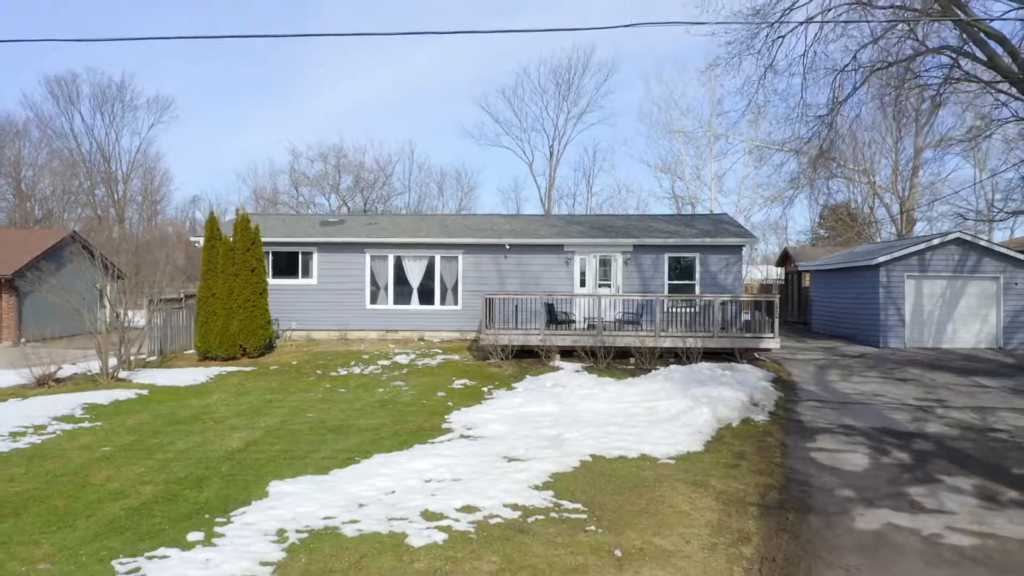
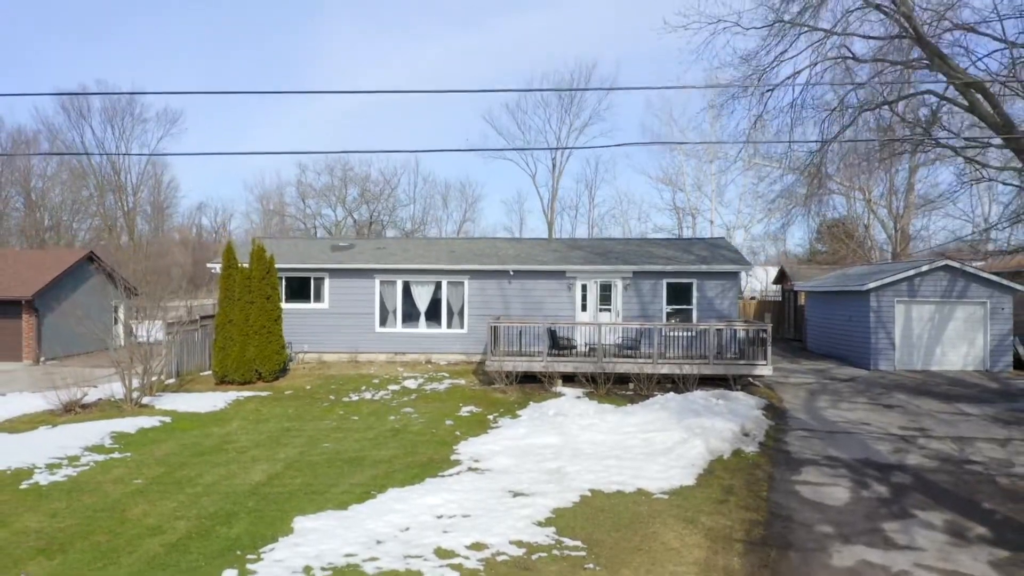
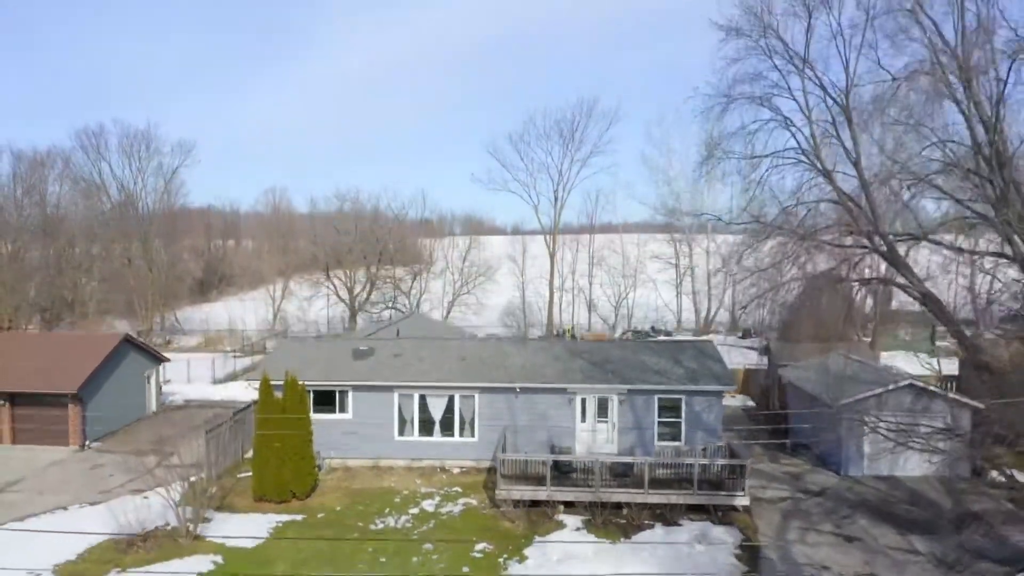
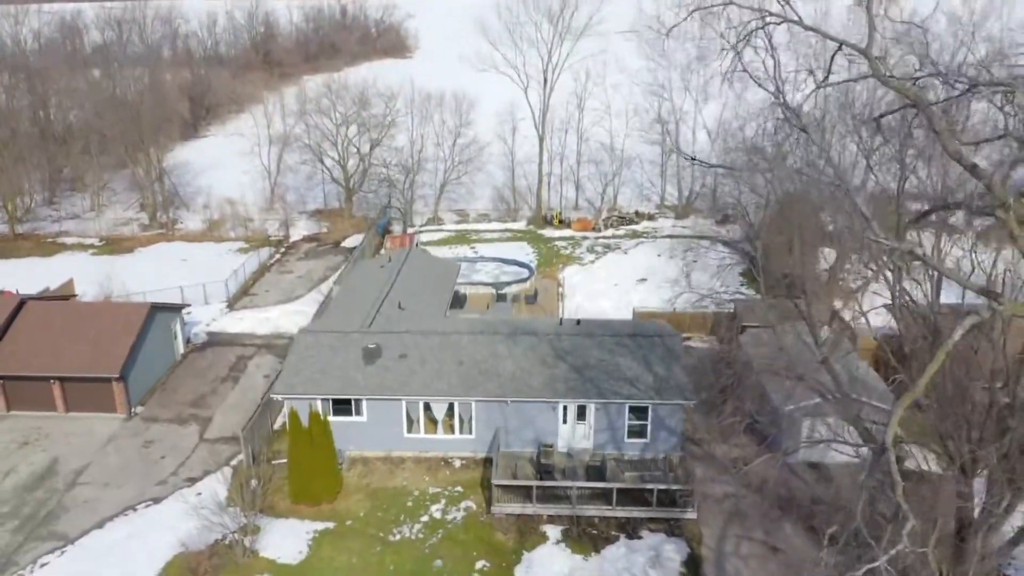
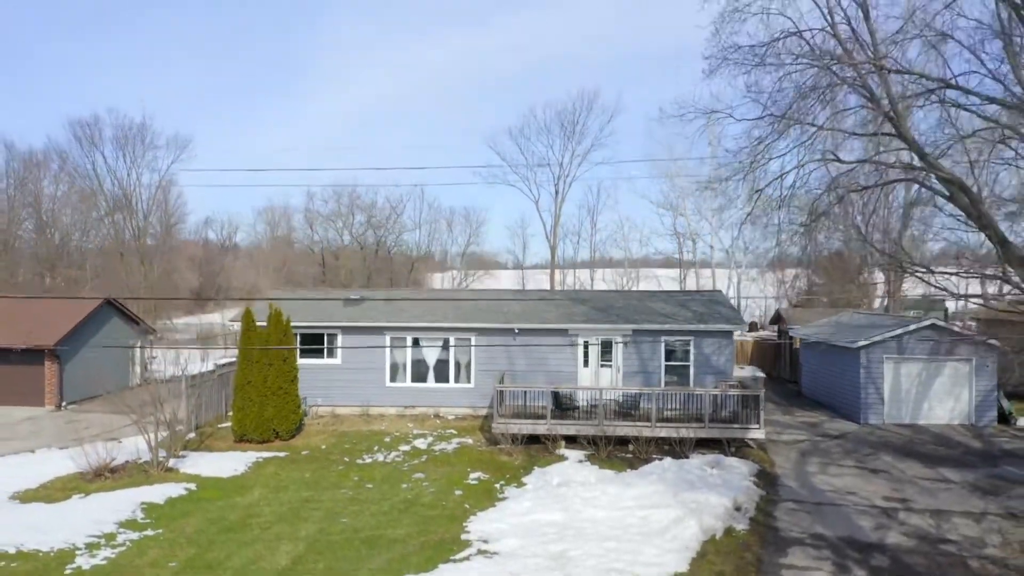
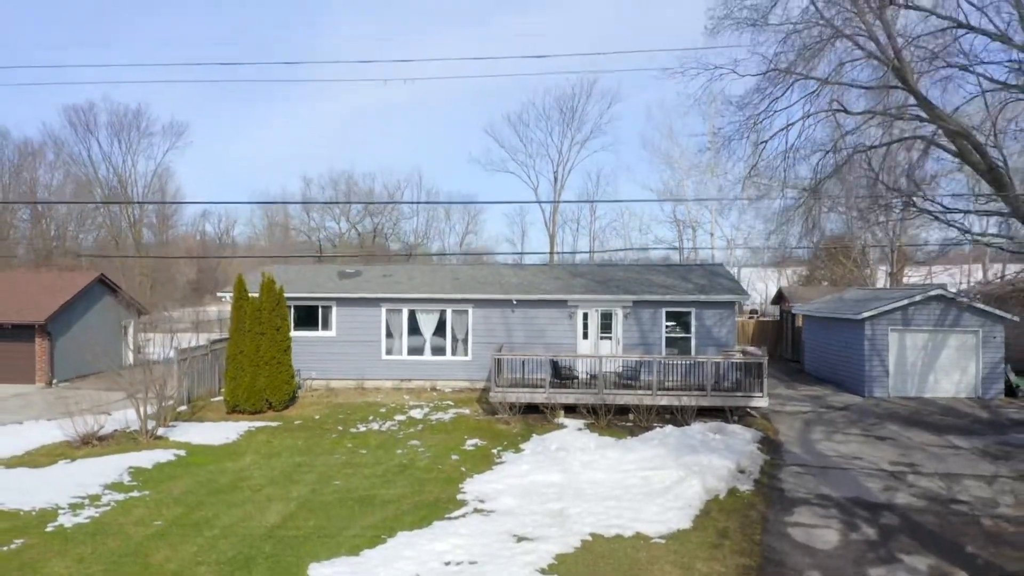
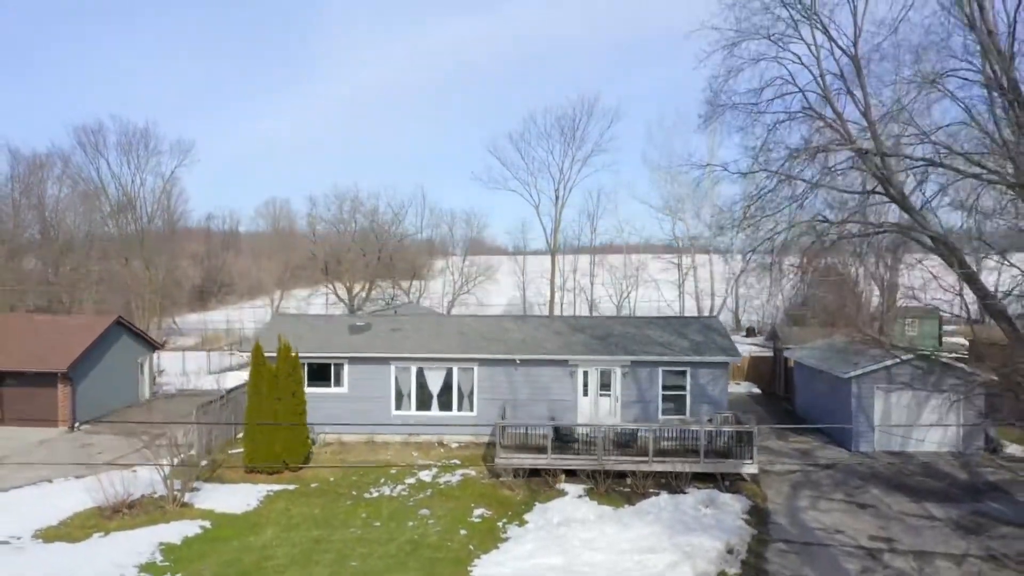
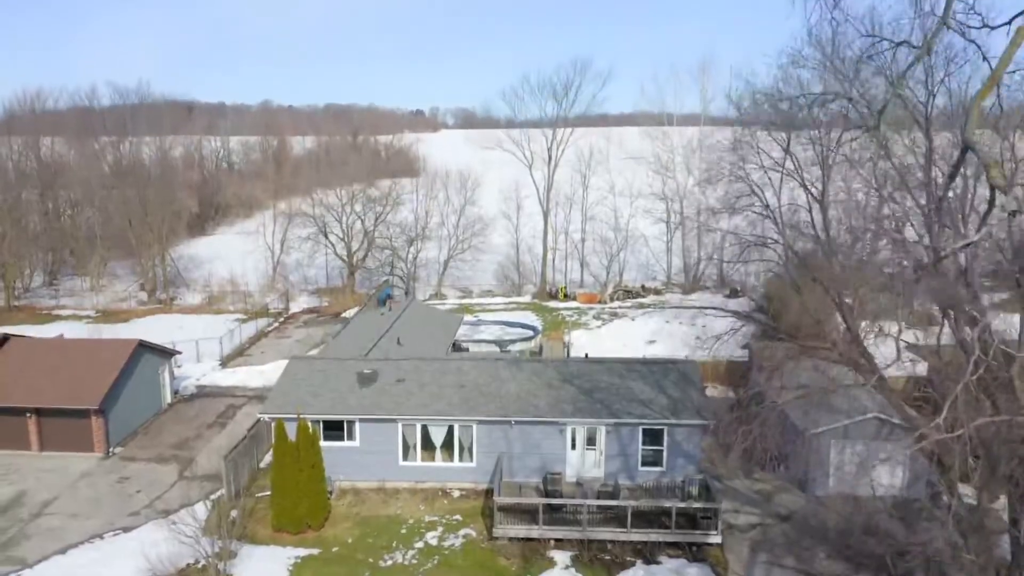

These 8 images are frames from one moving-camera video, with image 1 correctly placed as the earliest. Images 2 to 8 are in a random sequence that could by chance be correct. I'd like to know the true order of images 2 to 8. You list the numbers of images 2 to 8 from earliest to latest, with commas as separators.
2, 6, 5, 7, 3, 8, 4
